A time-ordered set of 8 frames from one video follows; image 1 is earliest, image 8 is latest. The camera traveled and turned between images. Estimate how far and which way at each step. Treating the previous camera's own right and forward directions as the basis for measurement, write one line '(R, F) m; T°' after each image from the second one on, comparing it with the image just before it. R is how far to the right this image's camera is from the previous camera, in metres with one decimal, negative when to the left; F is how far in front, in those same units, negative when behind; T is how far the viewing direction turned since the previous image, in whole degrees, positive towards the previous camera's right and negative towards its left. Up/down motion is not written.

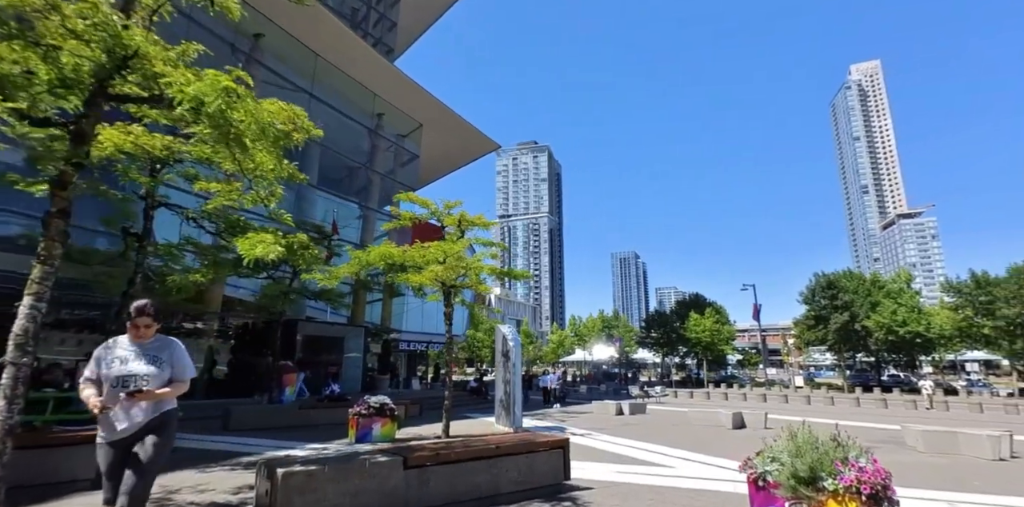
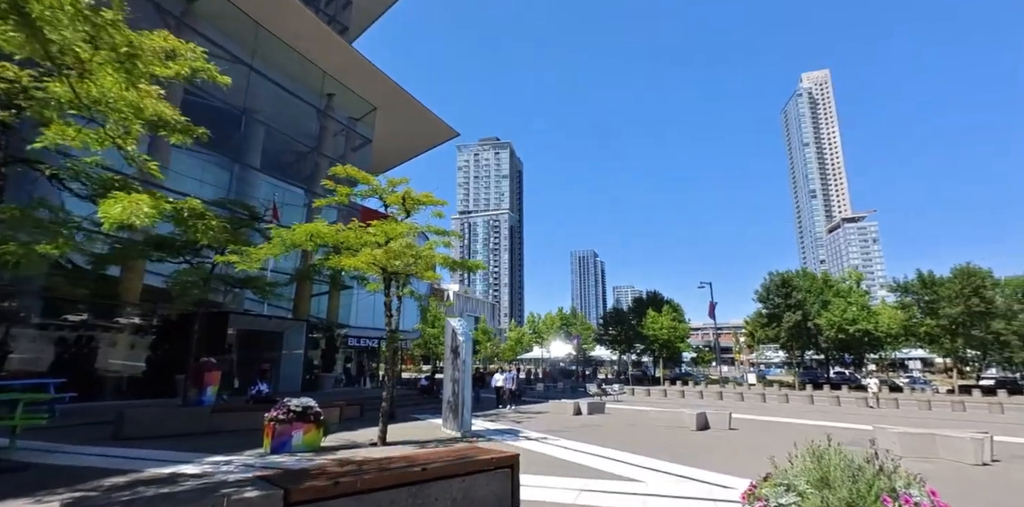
(+0.2, +1.3) m; +5°
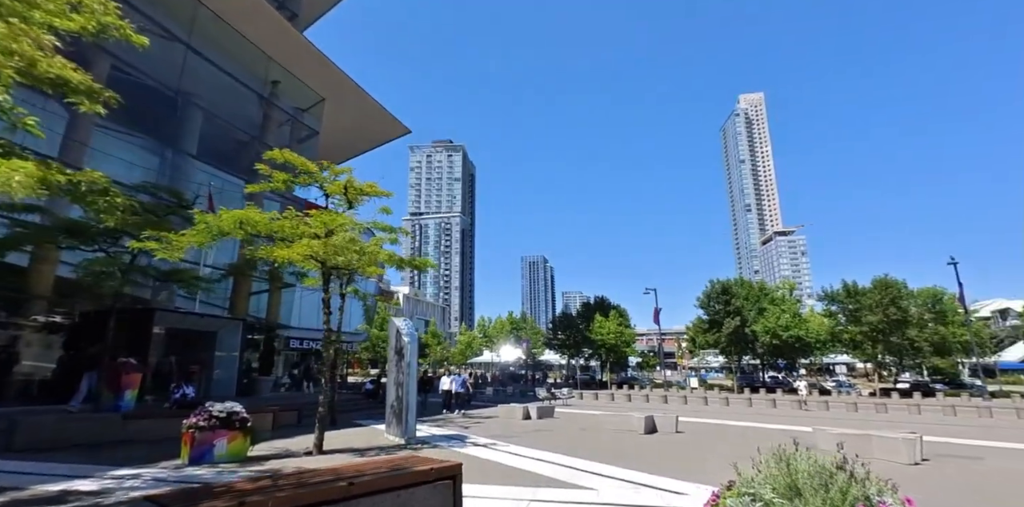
(0.0, +0.4) m; +6°
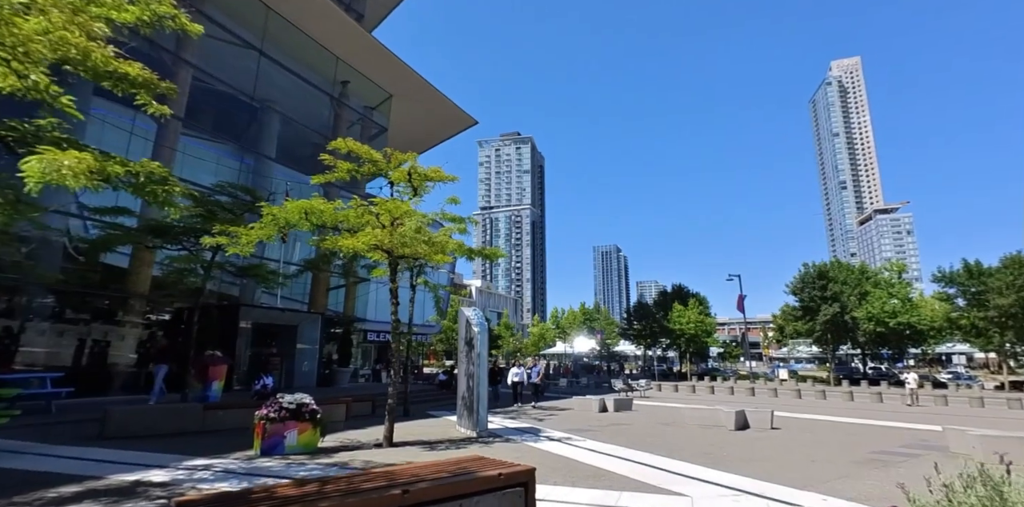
(0.0, +0.7) m; -8°
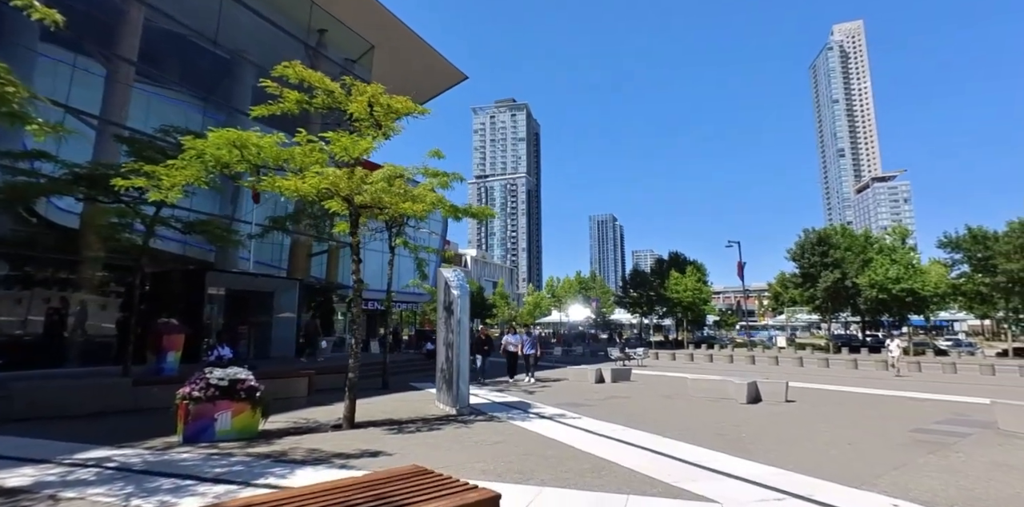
(+0.2, +1.5) m; +1°
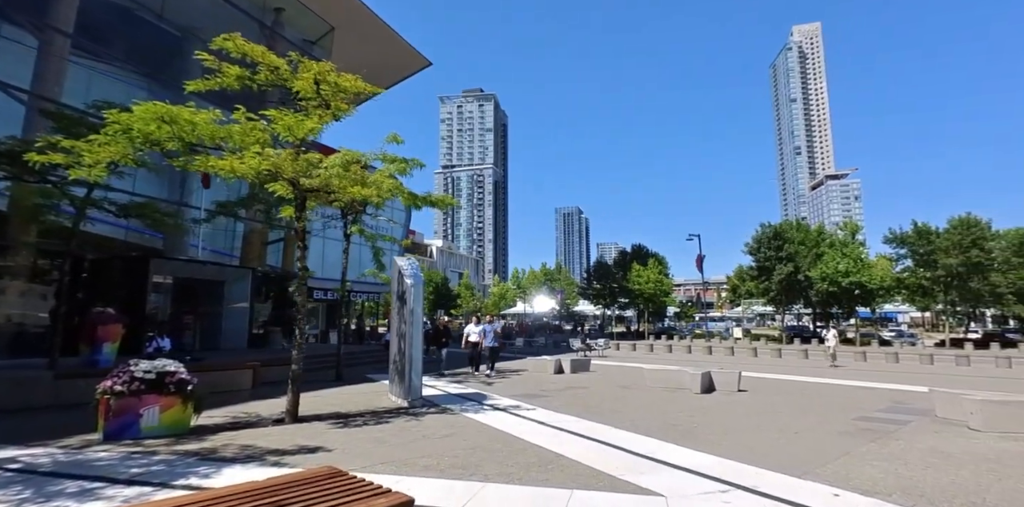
(+0.2, +0.2) m; +4°
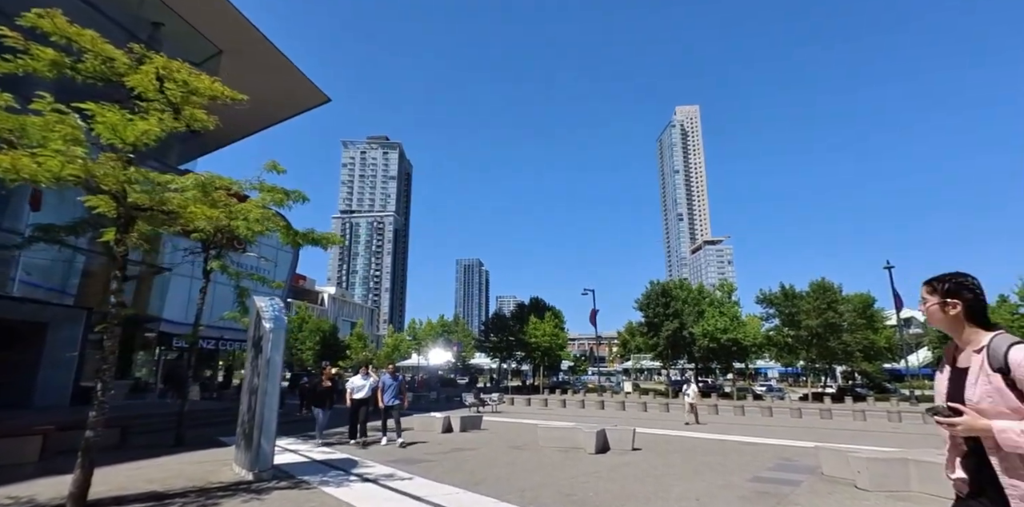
(+0.3, +0.7) m; +12°
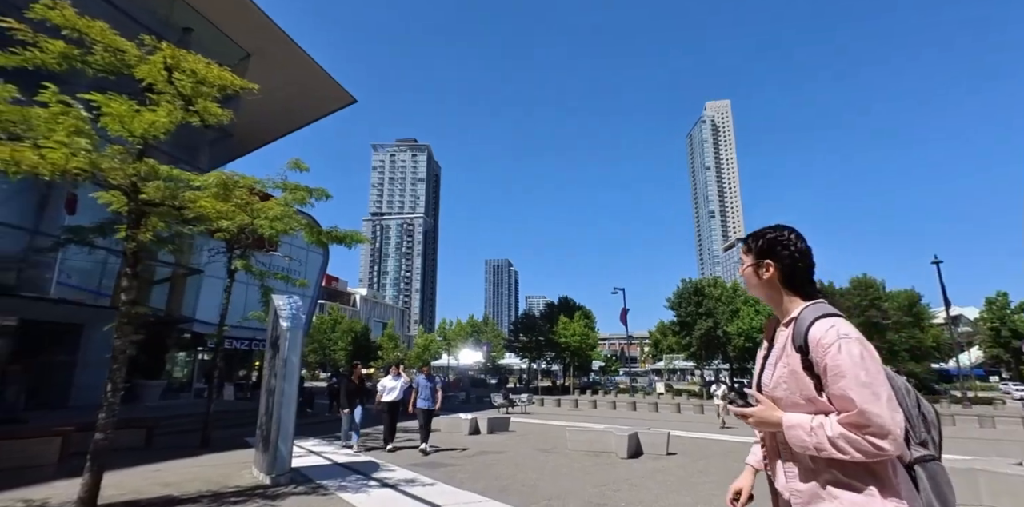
(+0.1, +0.5) m; -3°
